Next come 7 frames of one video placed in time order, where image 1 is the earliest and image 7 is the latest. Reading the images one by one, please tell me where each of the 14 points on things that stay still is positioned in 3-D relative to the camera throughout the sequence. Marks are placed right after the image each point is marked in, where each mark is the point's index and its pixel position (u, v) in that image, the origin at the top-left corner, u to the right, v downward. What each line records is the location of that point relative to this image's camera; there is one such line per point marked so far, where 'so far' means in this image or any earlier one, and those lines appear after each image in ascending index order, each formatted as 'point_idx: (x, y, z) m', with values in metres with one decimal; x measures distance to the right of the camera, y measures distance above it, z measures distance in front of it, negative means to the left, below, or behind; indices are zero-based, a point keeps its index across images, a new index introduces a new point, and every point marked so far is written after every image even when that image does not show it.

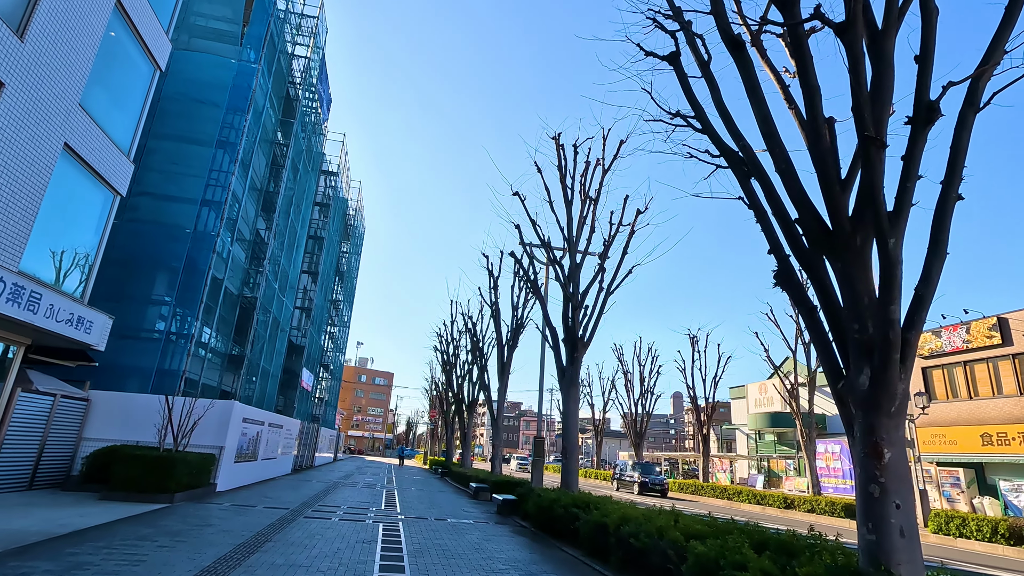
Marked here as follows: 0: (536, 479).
0: (+0.7, -5.5, +15.5) m
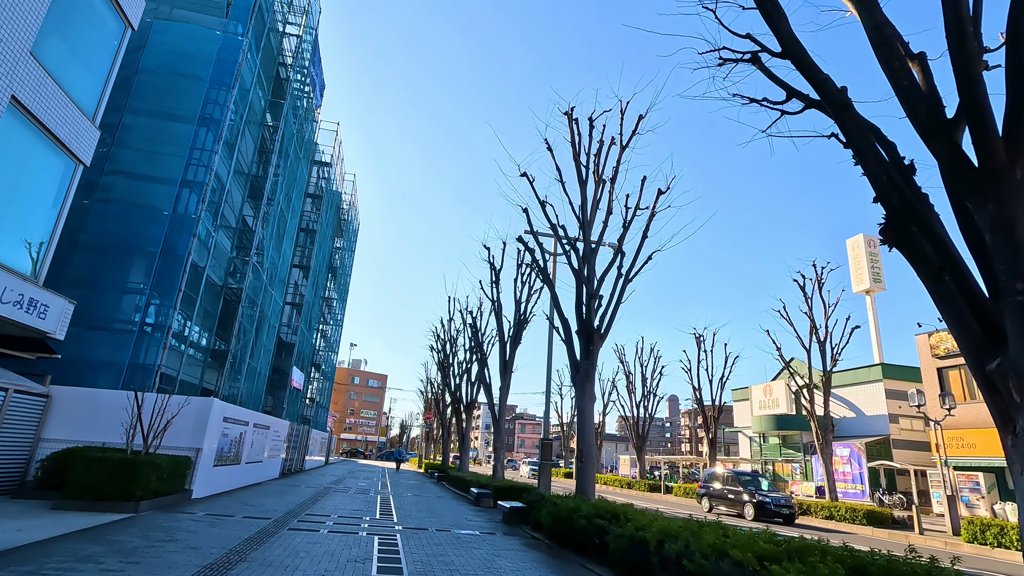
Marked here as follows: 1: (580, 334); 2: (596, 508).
0: (+0.8, -5.2, +14.3) m
1: (+1.5, -1.0, +11.6) m
2: (+1.3, -3.4, +8.4) m
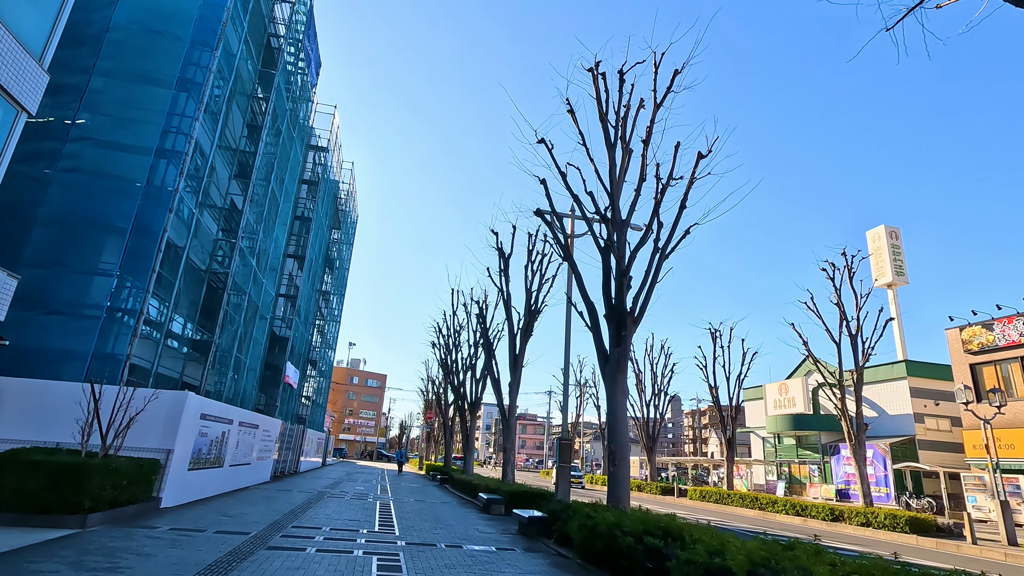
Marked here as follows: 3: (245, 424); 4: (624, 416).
0: (+1.2, -4.8, +12.8) m
1: (+1.8, -0.6, +10.1) m
2: (+1.7, -2.9, +6.9) m
3: (-7.2, -3.7, +14.7) m
4: (+1.9, -2.2, +9.5) m
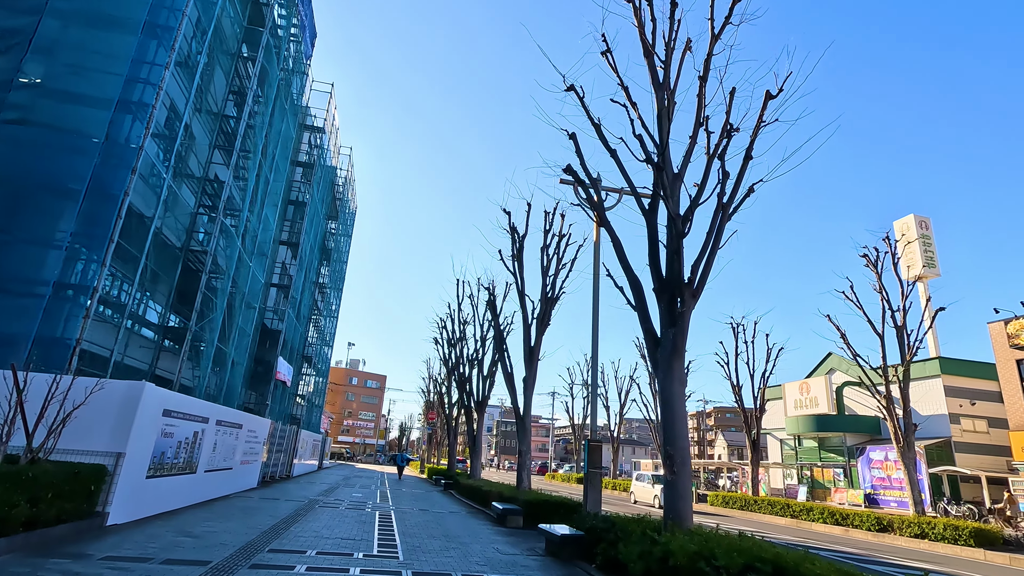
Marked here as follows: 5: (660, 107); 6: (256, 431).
0: (+1.6, -4.3, +10.9) m
1: (+2.3, -0.1, +8.2) m
2: (+2.1, -2.4, +5.0) m
3: (-6.7, -3.2, +12.8) m
4: (+2.4, -1.7, +7.6) m
5: (+2.5, +3.0, +8.9) m
6: (-7.5, -4.2, +15.9) m
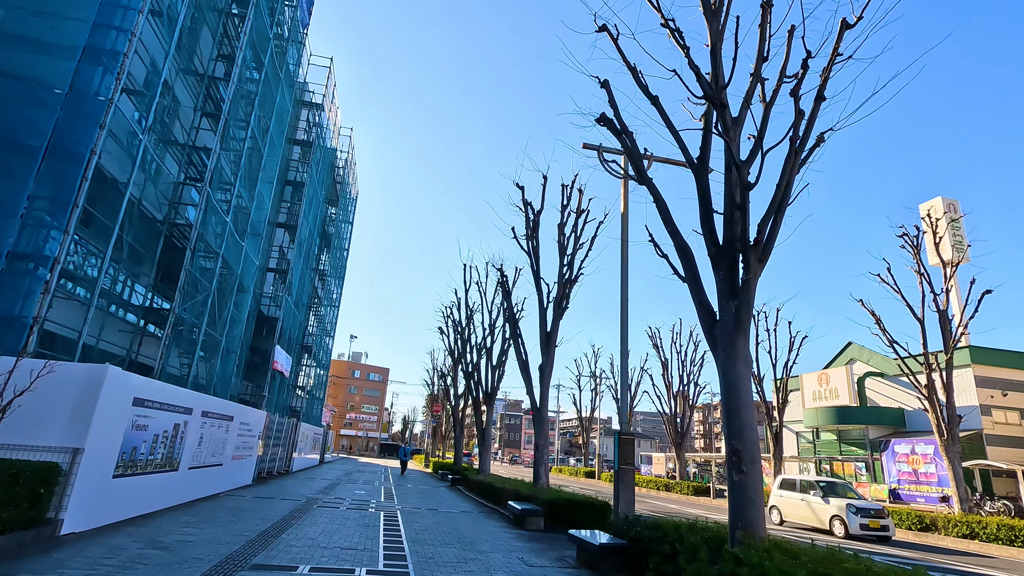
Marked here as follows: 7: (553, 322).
0: (+2.0, -3.8, +9.7) m
1: (+2.6, +0.4, +6.9) m
2: (+2.5, -2.0, +3.8) m
3: (-6.3, -2.7, +11.6) m
4: (+2.8, -1.3, +6.3) m
5: (+2.8, +3.4, +7.6) m
6: (-7.1, -3.7, +14.7) m
7: (+1.1, -0.9, +15.1) m
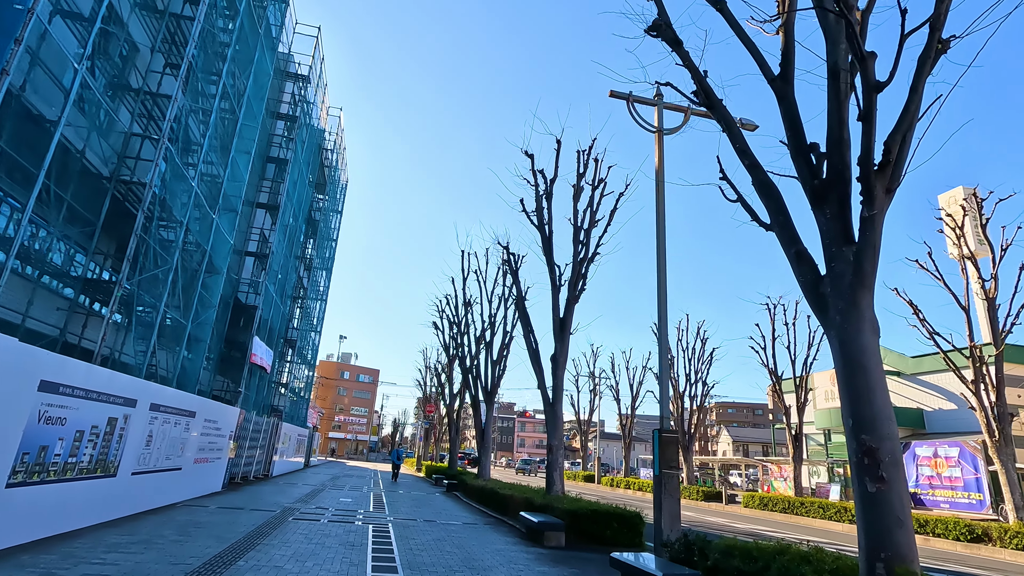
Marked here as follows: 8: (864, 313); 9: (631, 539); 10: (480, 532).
0: (+2.3, -3.3, +7.9) m
1: (+3.0, +0.9, +5.2) m
2: (+2.9, -1.5, +2.0) m
3: (-6.1, -2.2, +9.7) m
4: (+3.1, -0.7, +4.6) m
5: (+3.2, +4.0, +5.8) m
6: (-6.9, -3.1, +12.7) m
7: (+1.3, -0.4, +13.3) m
8: (+3.1, -0.2, +4.7) m
9: (+2.0, -4.3, +9.3) m
10: (-0.6, -4.6, +10.3) m
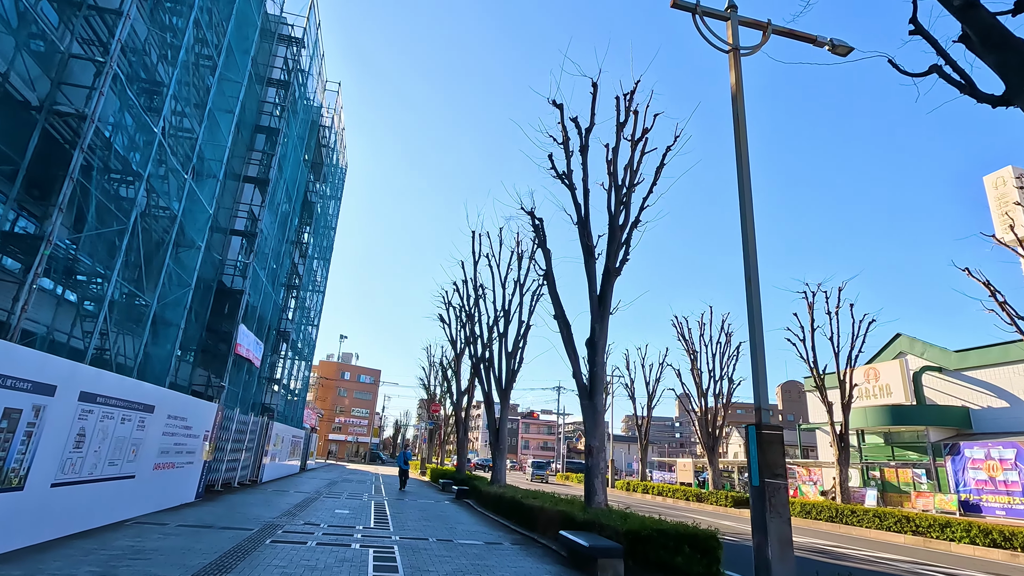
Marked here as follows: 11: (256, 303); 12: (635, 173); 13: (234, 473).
0: (+2.8, -2.7, +5.8) m
1: (+3.5, +1.5, +3.0) m
2: (+3.4, -0.8, -0.1) m
3: (-5.5, -1.6, +7.5) m
4: (+3.7, -0.1, +2.4) m
5: (+3.7, +4.6, +3.7) m
6: (-6.3, -2.5, +10.6) m
7: (+1.9, +0.2, +11.2) m
8: (+3.6, +0.4, +2.6) m
9: (+2.6, -3.7, +7.2) m
10: (0.0, -4.0, +8.2) m
11: (-8.9, -0.6, +19.0) m
12: (+2.6, +2.5, +11.7) m
13: (-7.9, -5.4, +15.5) m
